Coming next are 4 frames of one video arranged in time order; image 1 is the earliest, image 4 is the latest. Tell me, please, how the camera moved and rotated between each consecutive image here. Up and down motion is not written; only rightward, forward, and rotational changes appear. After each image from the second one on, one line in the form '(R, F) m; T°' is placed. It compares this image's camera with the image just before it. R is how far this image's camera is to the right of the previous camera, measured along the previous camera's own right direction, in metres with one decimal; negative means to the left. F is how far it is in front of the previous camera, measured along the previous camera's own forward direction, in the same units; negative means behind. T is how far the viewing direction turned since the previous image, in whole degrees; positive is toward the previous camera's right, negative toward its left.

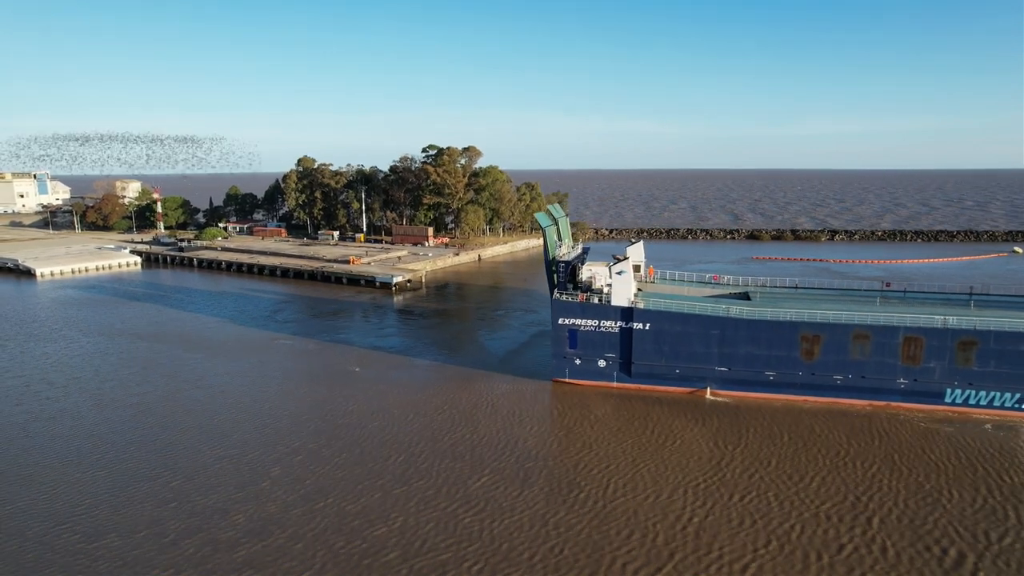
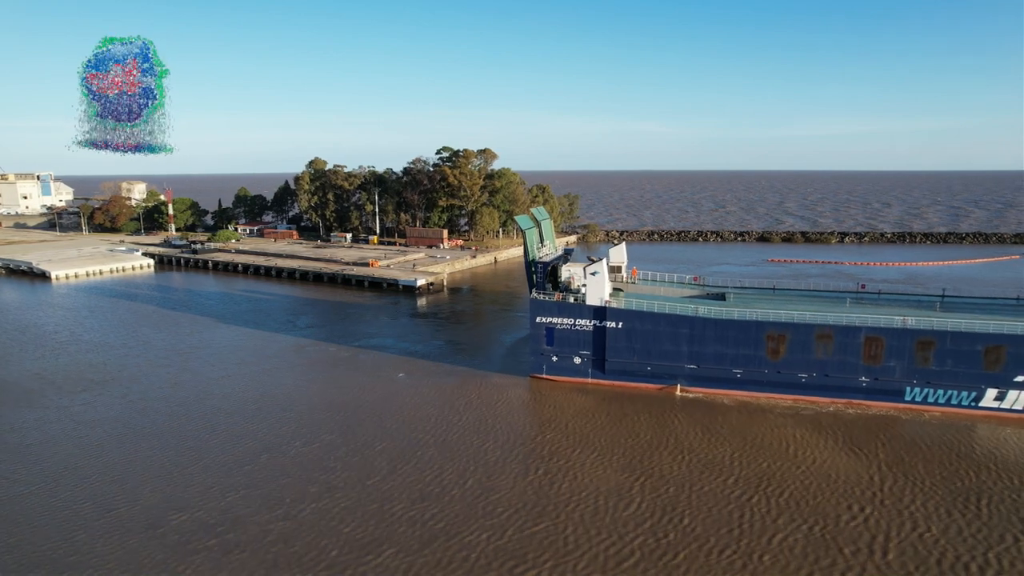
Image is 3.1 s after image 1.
(+0.8, -0.6) m; -1°
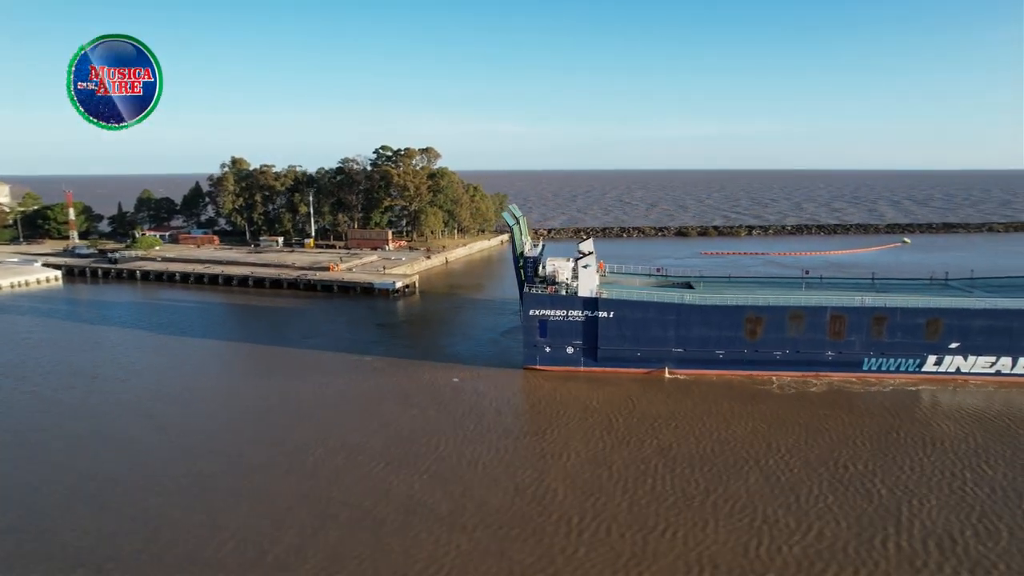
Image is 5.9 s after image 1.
(-2.5, -0.4) m; +9°
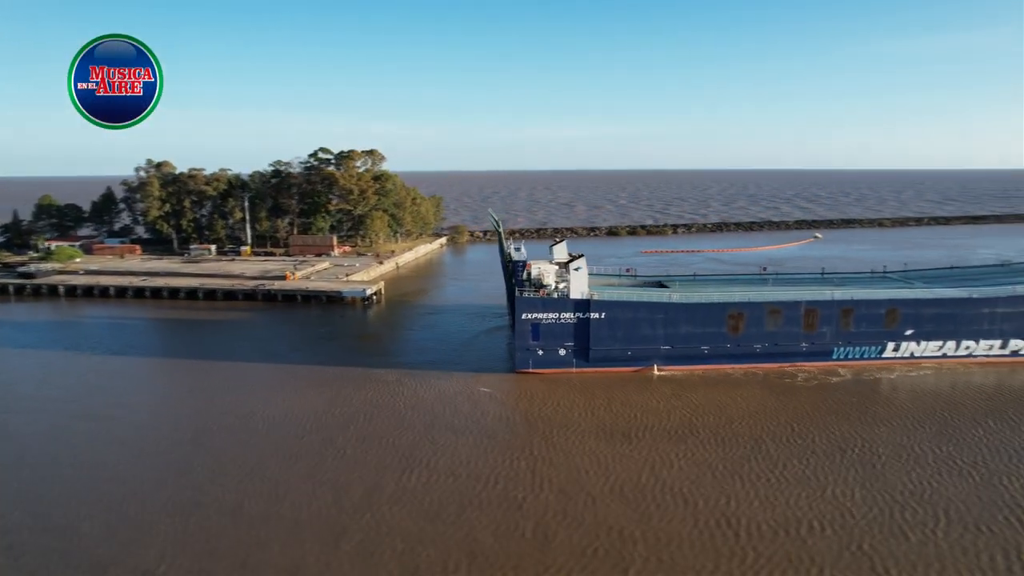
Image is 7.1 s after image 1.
(-2.1, +0.1) m; +8°
